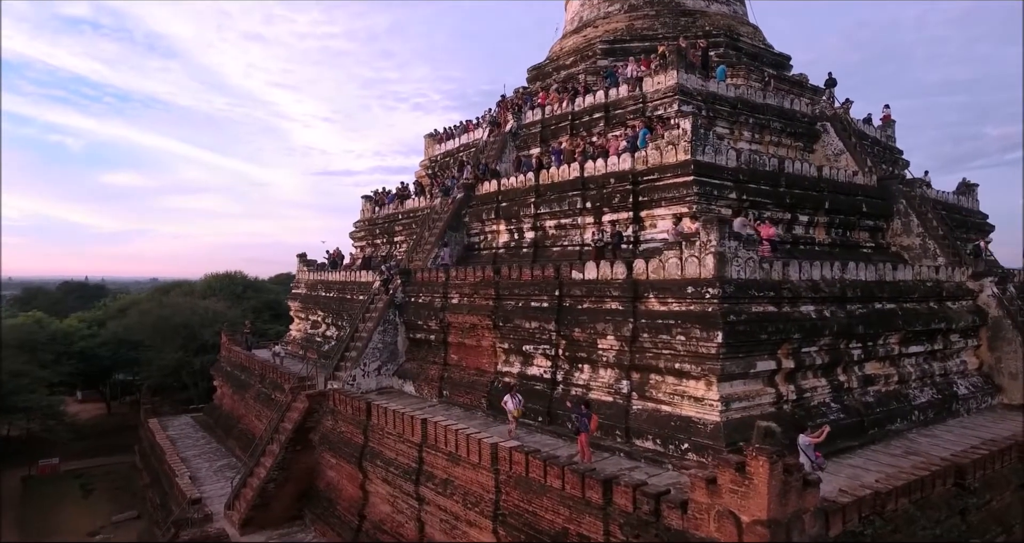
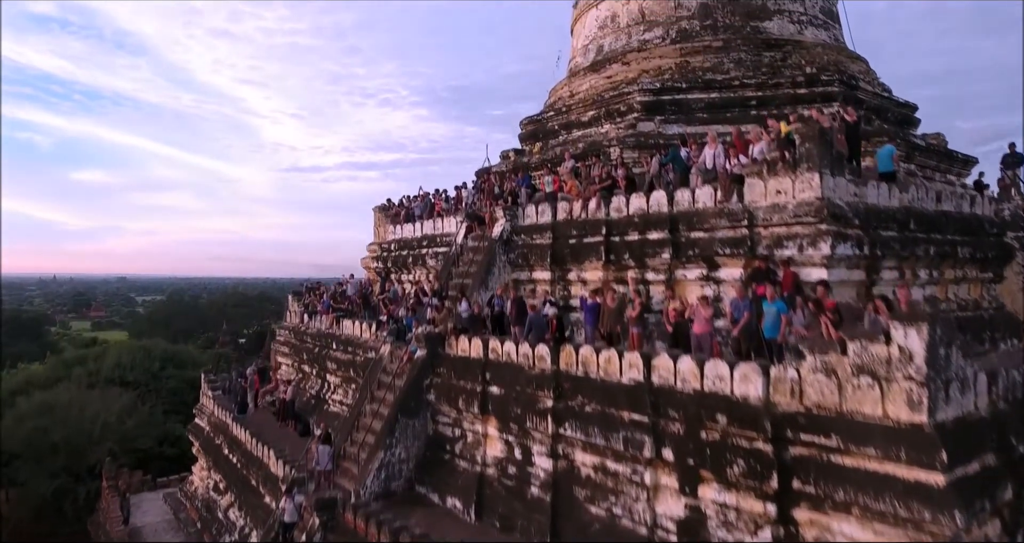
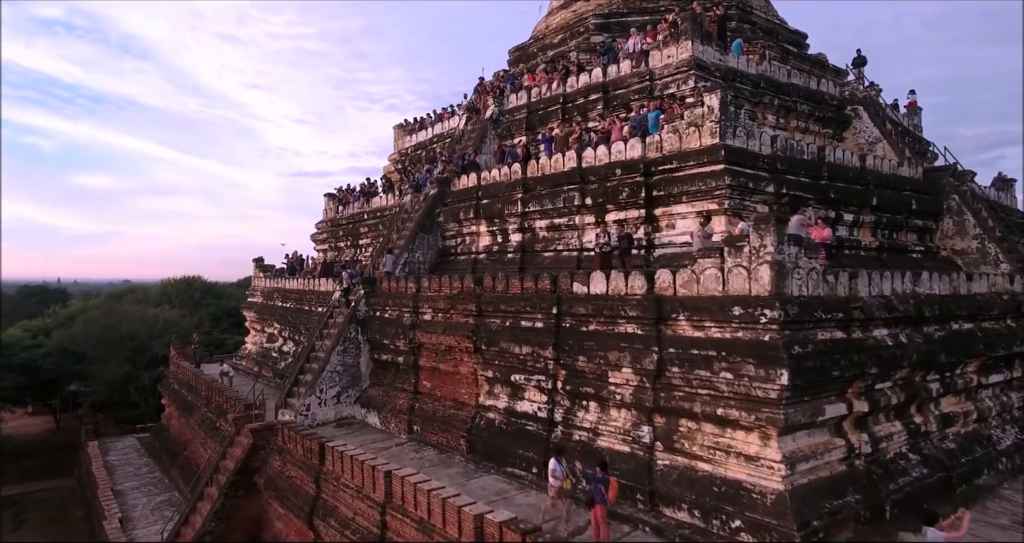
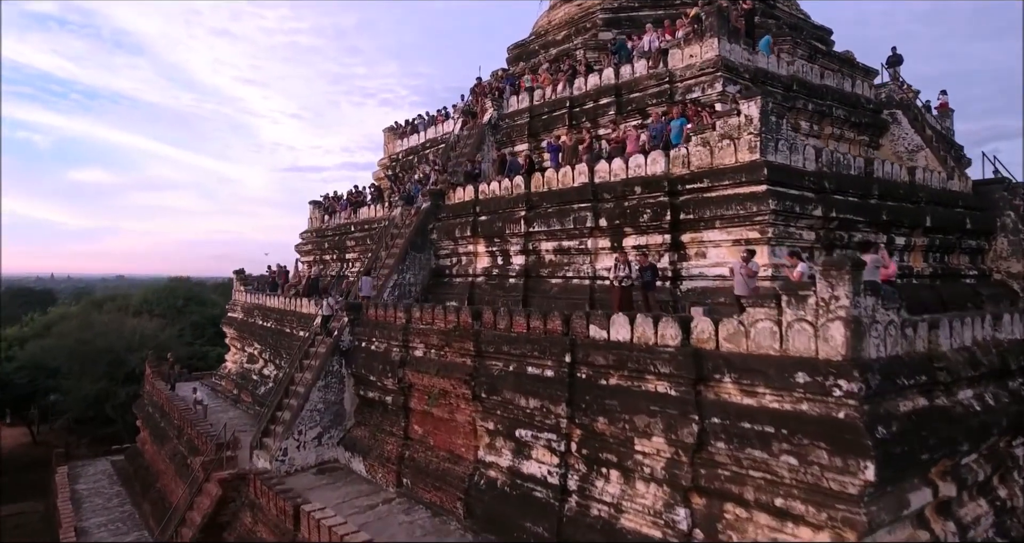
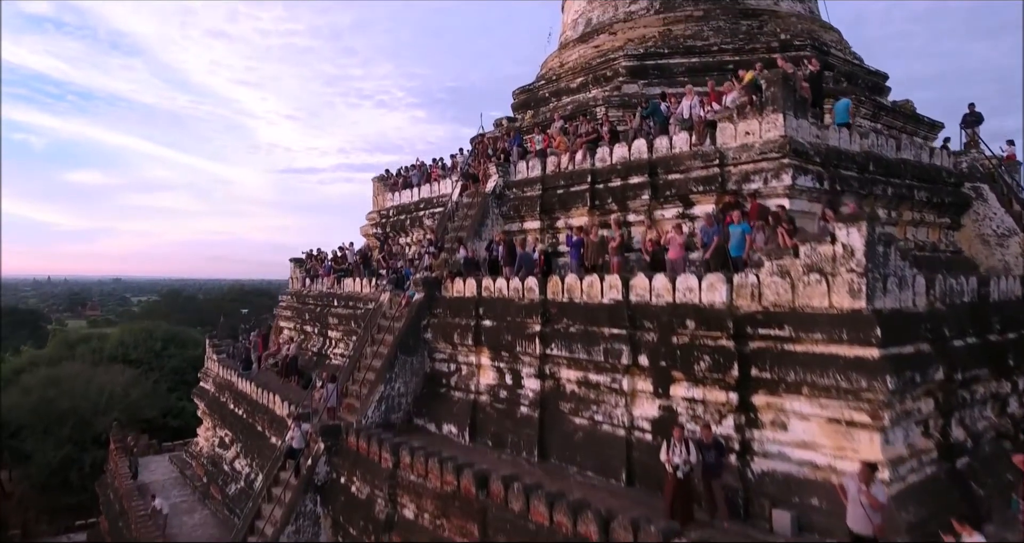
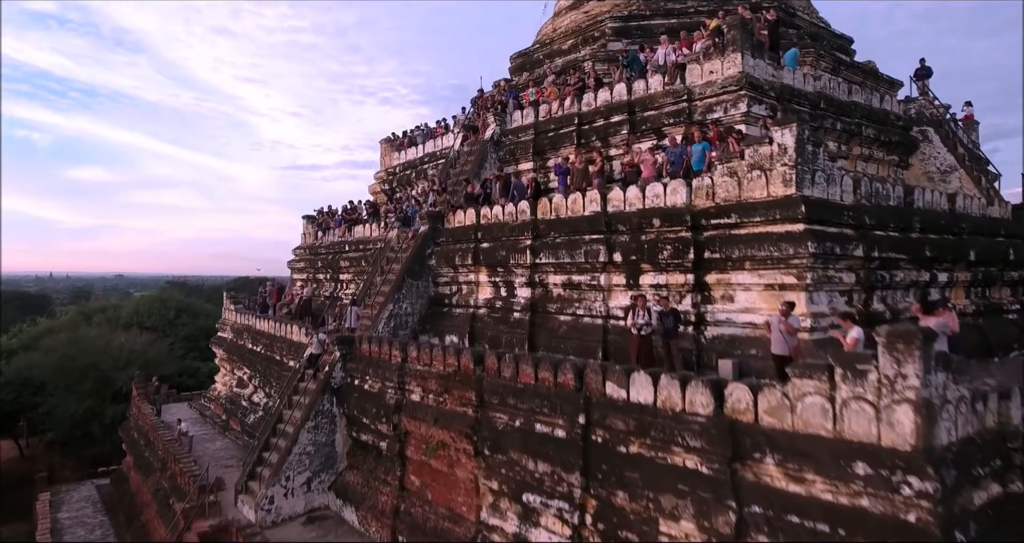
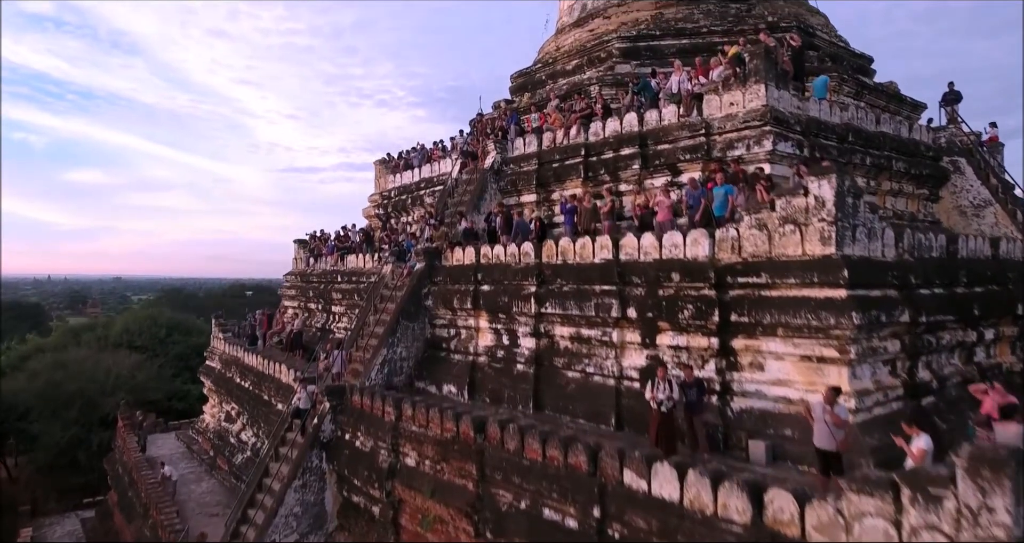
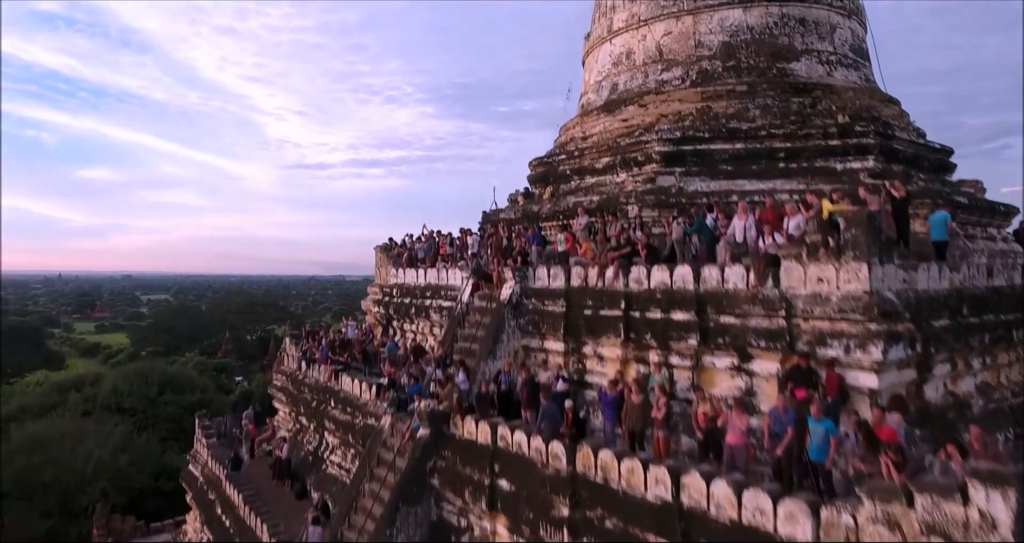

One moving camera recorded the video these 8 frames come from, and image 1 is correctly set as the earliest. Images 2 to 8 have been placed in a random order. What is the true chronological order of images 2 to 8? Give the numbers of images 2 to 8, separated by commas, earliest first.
3, 4, 6, 7, 5, 2, 8
